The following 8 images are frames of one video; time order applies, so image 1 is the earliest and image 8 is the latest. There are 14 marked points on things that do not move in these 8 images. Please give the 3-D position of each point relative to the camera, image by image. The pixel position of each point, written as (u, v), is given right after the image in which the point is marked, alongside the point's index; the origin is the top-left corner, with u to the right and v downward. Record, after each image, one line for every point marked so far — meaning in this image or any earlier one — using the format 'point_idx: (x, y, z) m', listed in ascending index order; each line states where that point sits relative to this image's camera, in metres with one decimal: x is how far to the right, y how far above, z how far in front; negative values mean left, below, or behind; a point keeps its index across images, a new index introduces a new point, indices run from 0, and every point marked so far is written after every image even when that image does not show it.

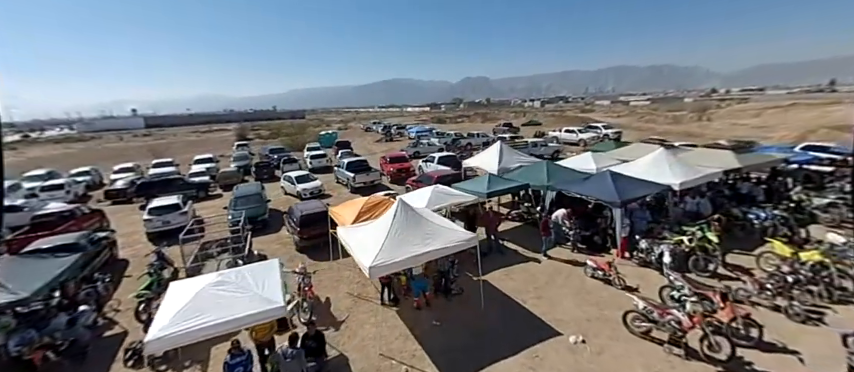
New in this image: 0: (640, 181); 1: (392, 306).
0: (+7.6, +0.1, +12.1) m
1: (-1.0, -3.5, +9.8) m
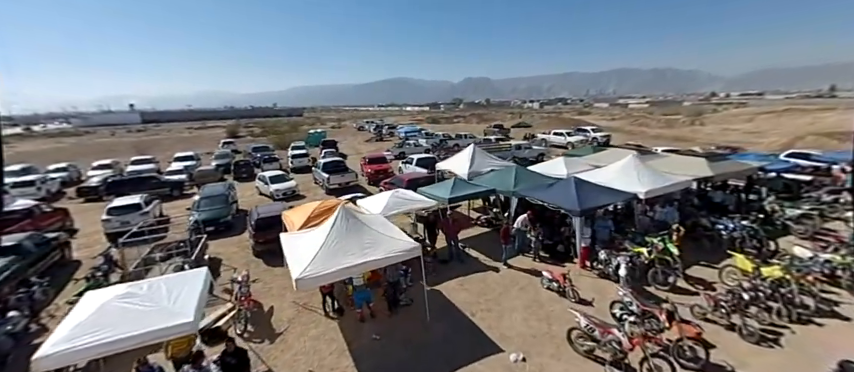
0: (+6.1, -0.1, +11.7) m
1: (-2.6, -3.7, +9.4) m
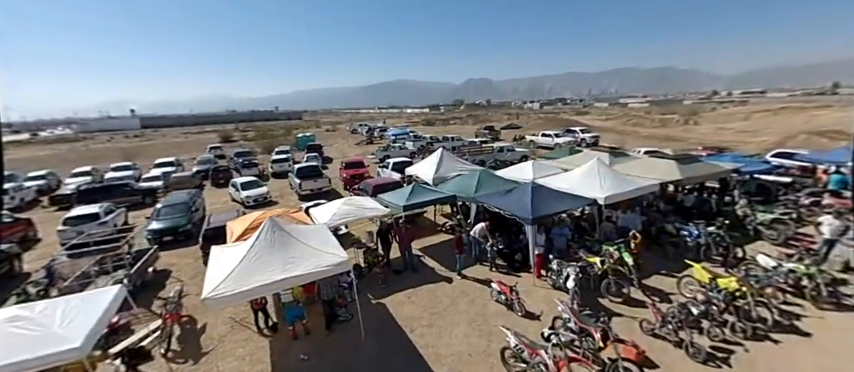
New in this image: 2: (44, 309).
0: (+4.4, -0.3, +11.2) m
1: (-4.2, -4.0, +8.9) m
2: (-7.6, -2.4, +6.6) m
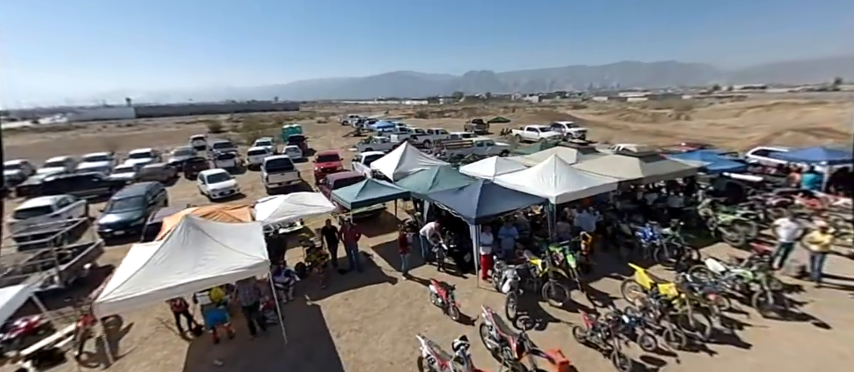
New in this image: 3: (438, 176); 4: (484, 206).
0: (+2.7, -0.2, +10.7) m
1: (-6.0, -3.8, +8.5) m
2: (-9.3, -2.3, +6.2) m
3: (+0.4, +0.4, +13.4) m
4: (+1.7, -0.6, +10.1) m
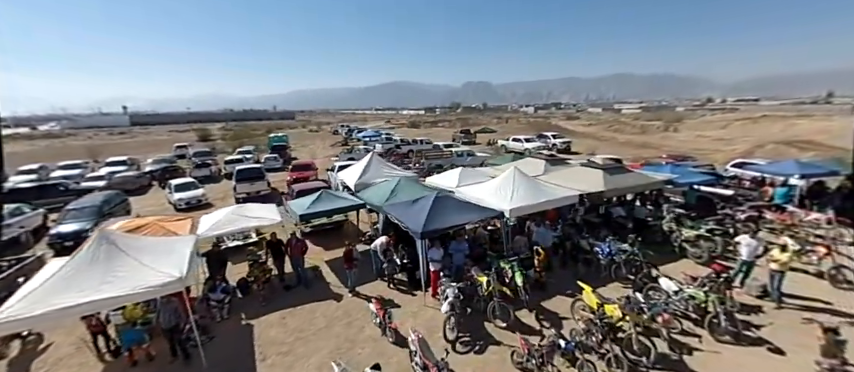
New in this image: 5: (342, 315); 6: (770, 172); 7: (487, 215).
0: (+1.1, -0.6, +10.3) m
1: (-7.6, -4.1, +7.9) m
2: (-10.9, -2.5, +5.7) m
3: (-1.1, 0.0, +13.0) m
4: (+0.2, -1.0, +9.6) m
5: (-2.3, -3.5, +9.1) m
6: (+15.3, +0.6, +15.0) m
7: (+1.9, -0.9, +10.2) m
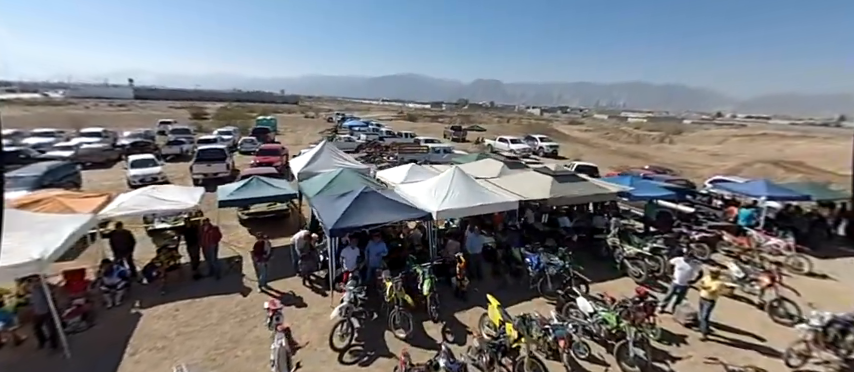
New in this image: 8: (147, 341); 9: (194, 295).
0: (-1.1, -0.5, +9.6) m
1: (-10.1, -3.4, +7.4) m
2: (-13.3, -1.6, +5.1) m
3: (-3.3, +0.3, +12.3) m
4: (-2.1, -0.8, +9.0) m
5: (-4.8, -3.2, +8.5) m
6: (+13.1, -0.2, +14.2) m
7: (-0.4, -0.8, +9.5) m
8: (-6.3, -3.5, +7.6) m
9: (-6.4, -3.0, +9.2) m
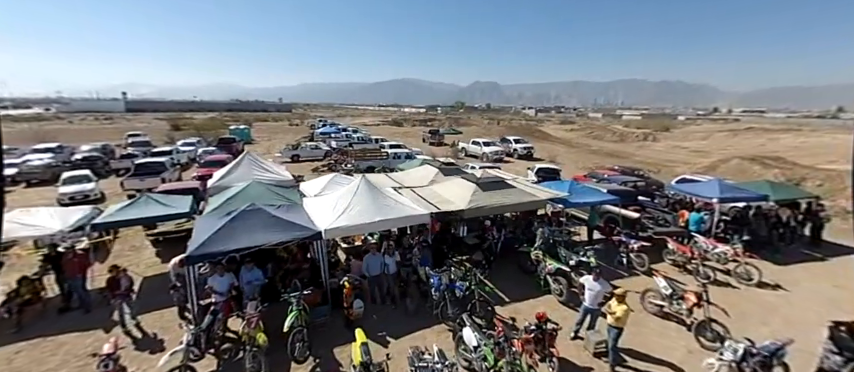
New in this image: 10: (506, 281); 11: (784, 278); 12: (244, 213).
0: (-4.0, -1.0, +8.6) m
1: (-12.9, -4.1, +6.3) m
2: (-16.1, -2.4, +4.1) m
3: (-6.2, -0.2, +11.3) m
4: (-4.9, -1.2, +7.9) m
5: (-7.6, -3.7, +7.4) m
6: (+10.3, -0.3, +13.1) m
7: (-3.2, -1.2, +8.5) m
8: (-9.1, -4.0, +6.5) m
9: (-9.1, -3.6, +8.2) m
10: (+2.3, -2.8, +10.0) m
11: (+11.2, -2.9, +10.5) m
12: (-4.6, -0.7, +8.7) m
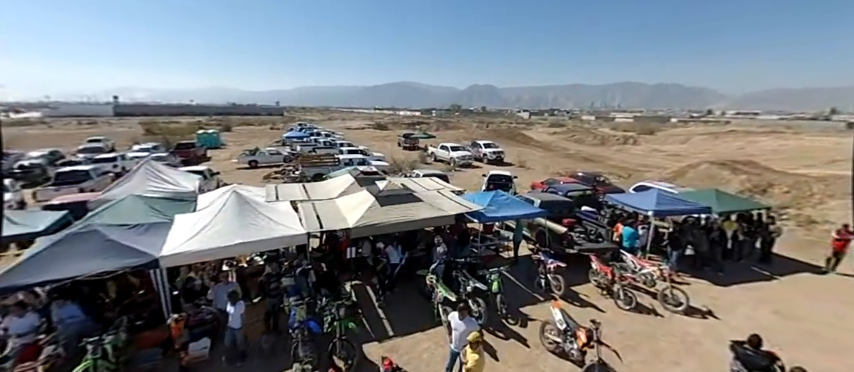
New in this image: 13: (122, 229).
0: (-7.1, -1.4, +7.3) m
1: (-15.9, -4.5, +5.0) m
2: (-19.2, -2.8, +2.8) m
3: (-9.3, -0.7, +10.1) m
4: (-8.0, -1.7, +6.7) m
5: (-10.6, -4.1, +6.2) m
6: (+7.2, -0.7, +12.0) m
7: (-6.3, -1.6, +7.2) m
8: (-12.1, -4.4, +5.2) m
9: (-12.2, -4.0, +6.9) m
10: (-0.8, -3.2, +8.8) m
11: (+8.2, -3.3, +9.4) m
12: (-7.7, -1.1, +7.4) m
13: (-7.3, -1.0, +8.2) m
